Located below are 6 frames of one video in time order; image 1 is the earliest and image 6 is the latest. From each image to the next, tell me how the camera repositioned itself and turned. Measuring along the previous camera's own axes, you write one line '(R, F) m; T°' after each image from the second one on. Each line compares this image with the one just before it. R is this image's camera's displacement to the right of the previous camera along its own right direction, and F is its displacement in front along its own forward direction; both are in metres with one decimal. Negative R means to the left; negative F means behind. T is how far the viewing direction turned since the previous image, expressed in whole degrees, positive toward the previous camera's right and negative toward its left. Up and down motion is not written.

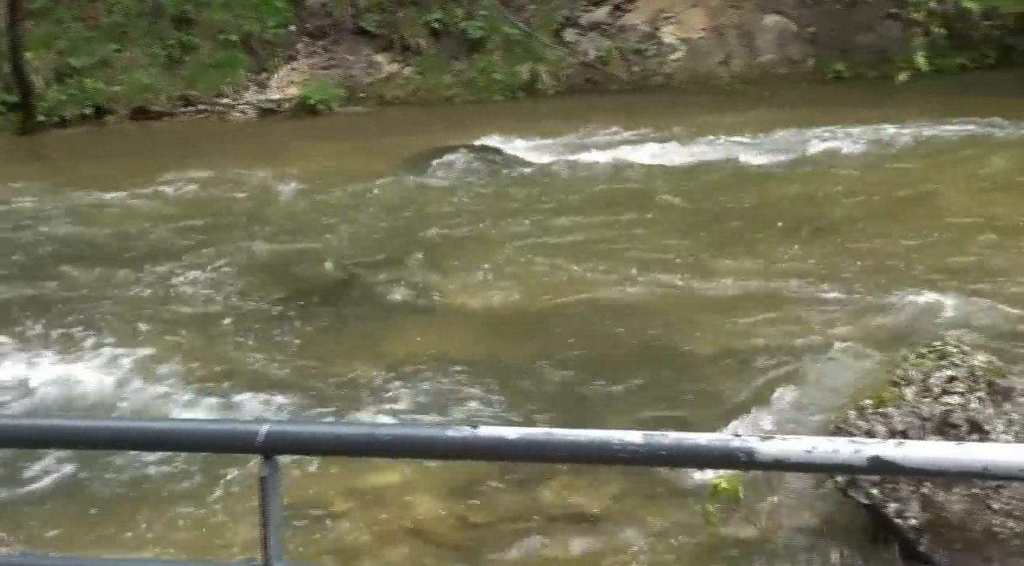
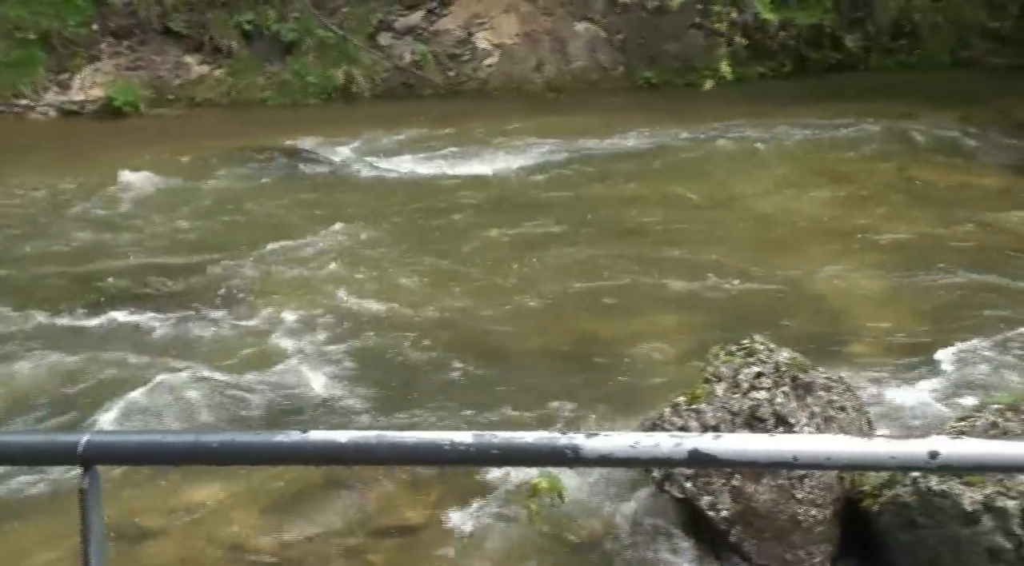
(0.0, 0.0) m; +10°
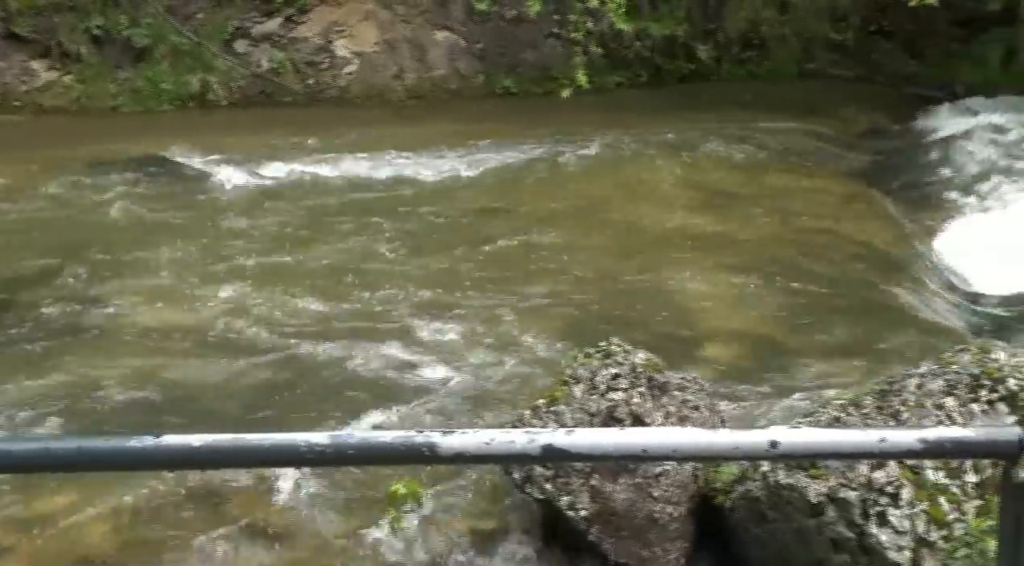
(-1.1, +0.1) m; +17°
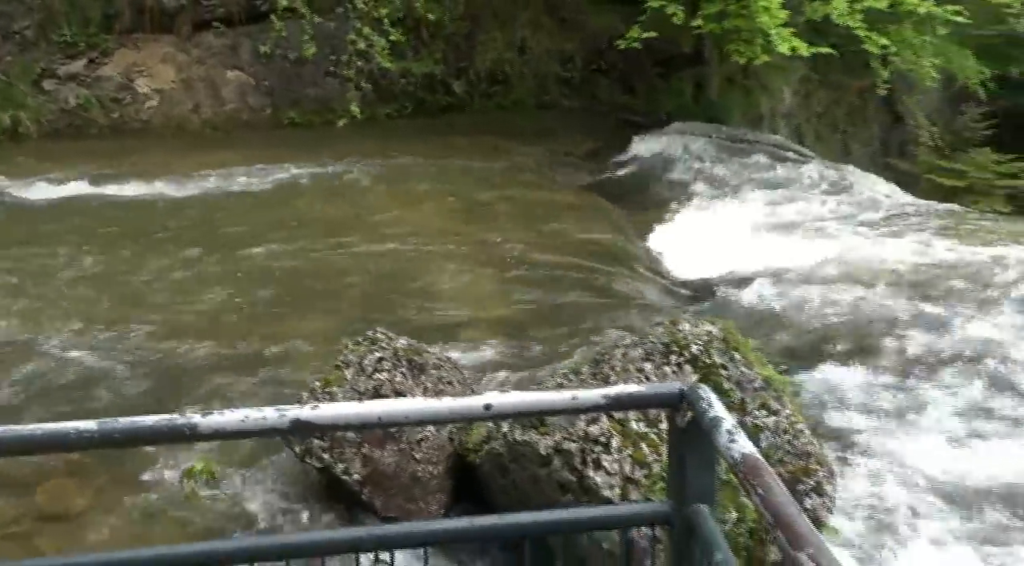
(+0.7, -1.4) m; +8°
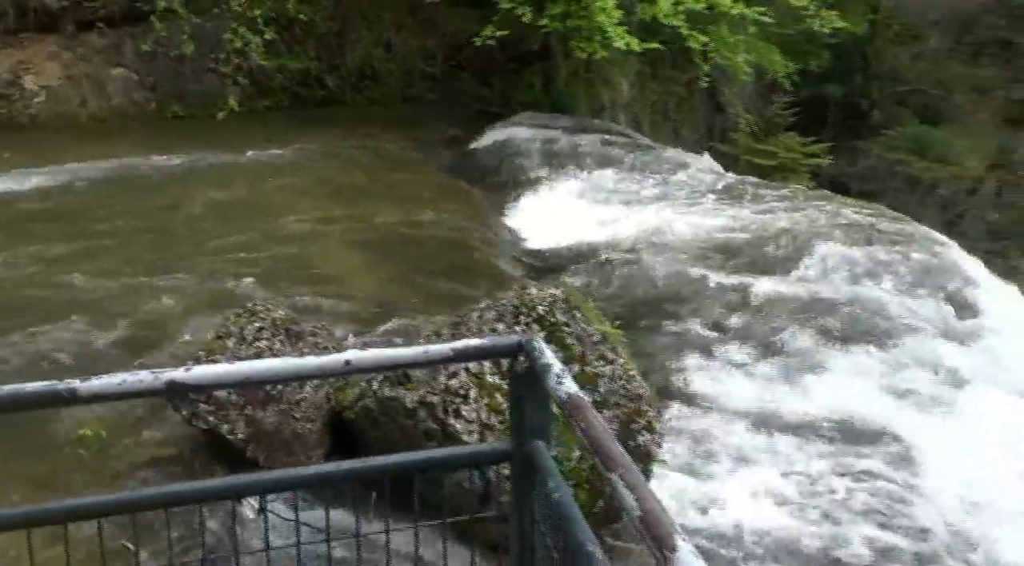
(+0.3, -1.0) m; +5°
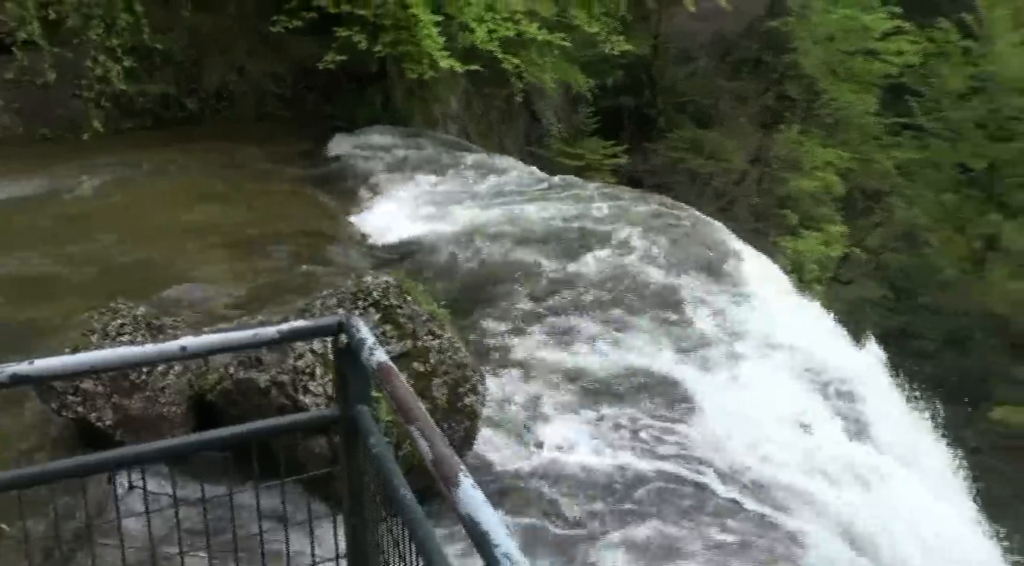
(-0.3, -1.5) m; +9°
